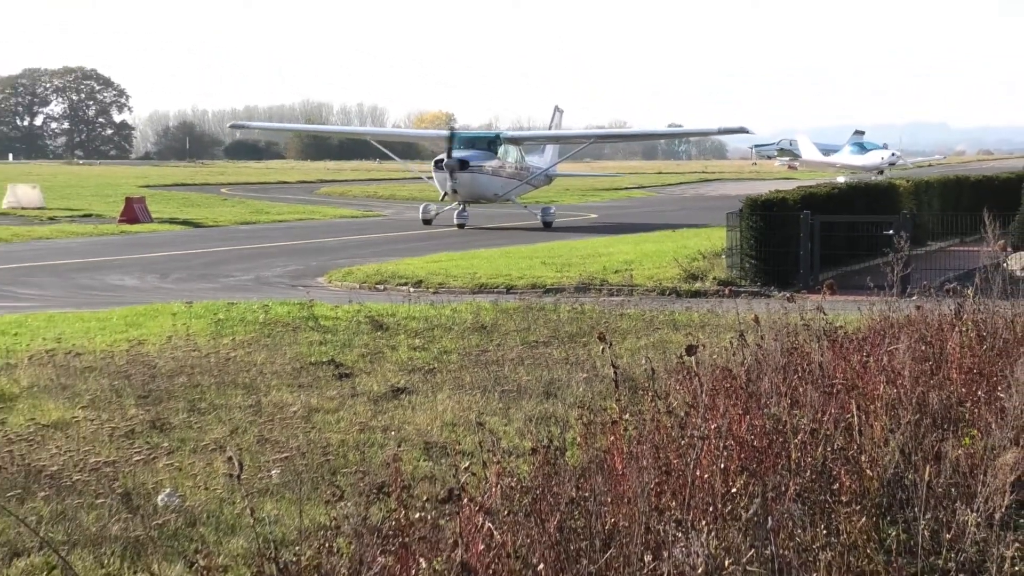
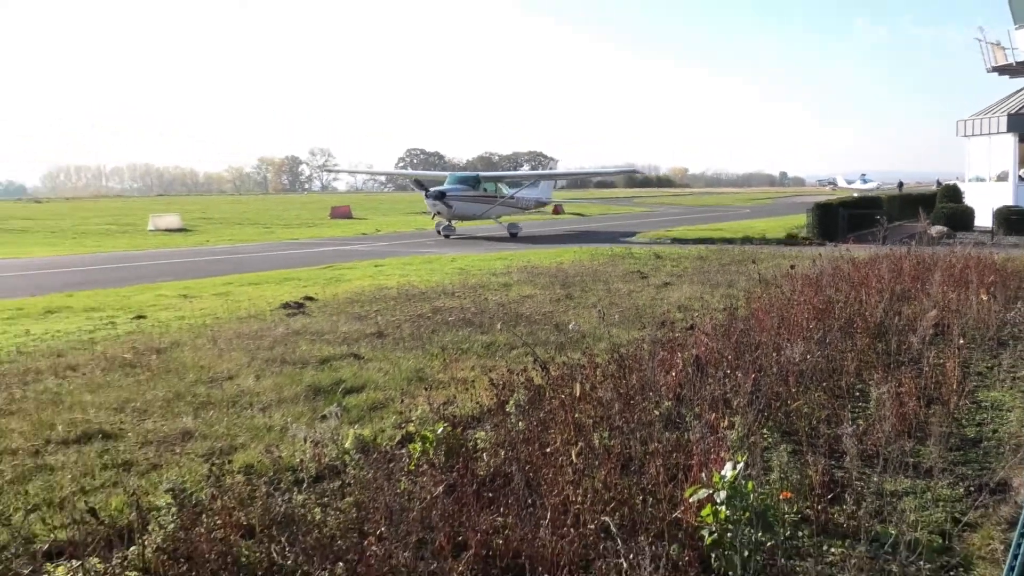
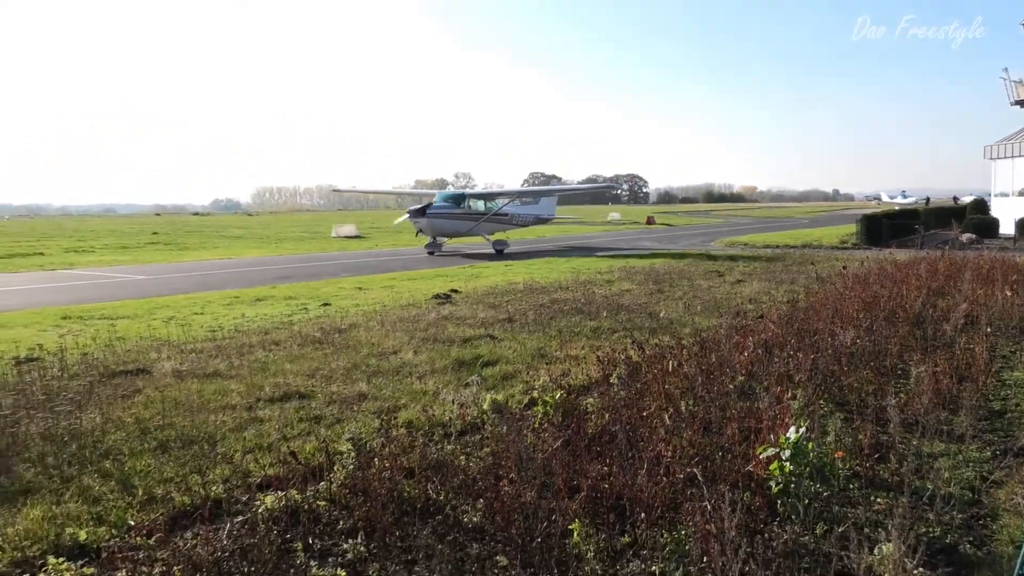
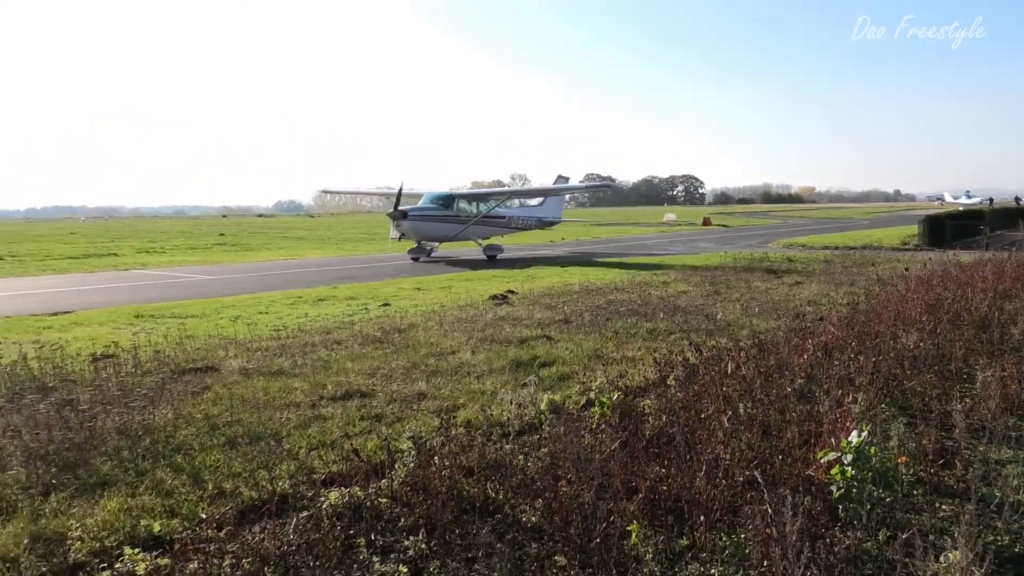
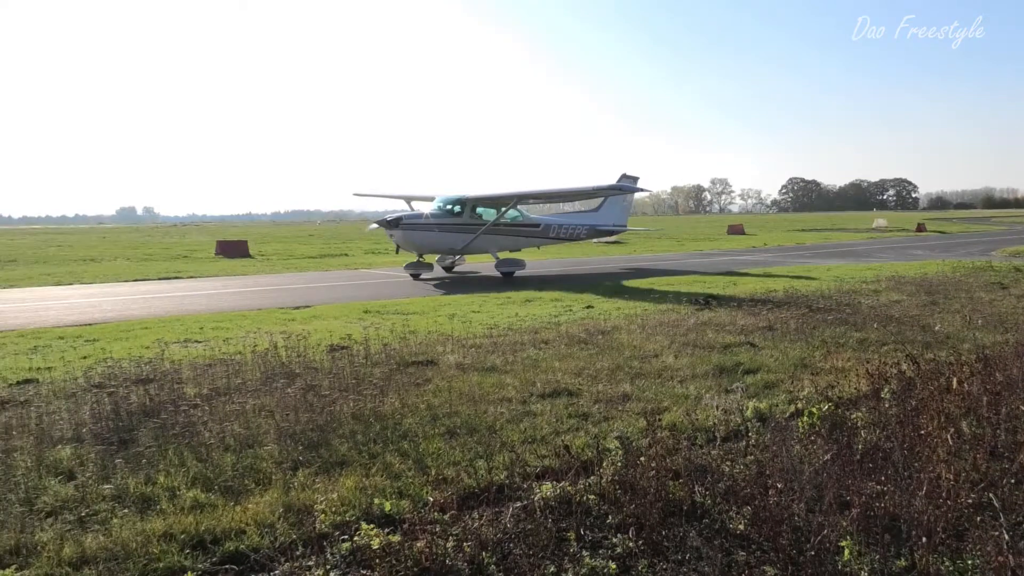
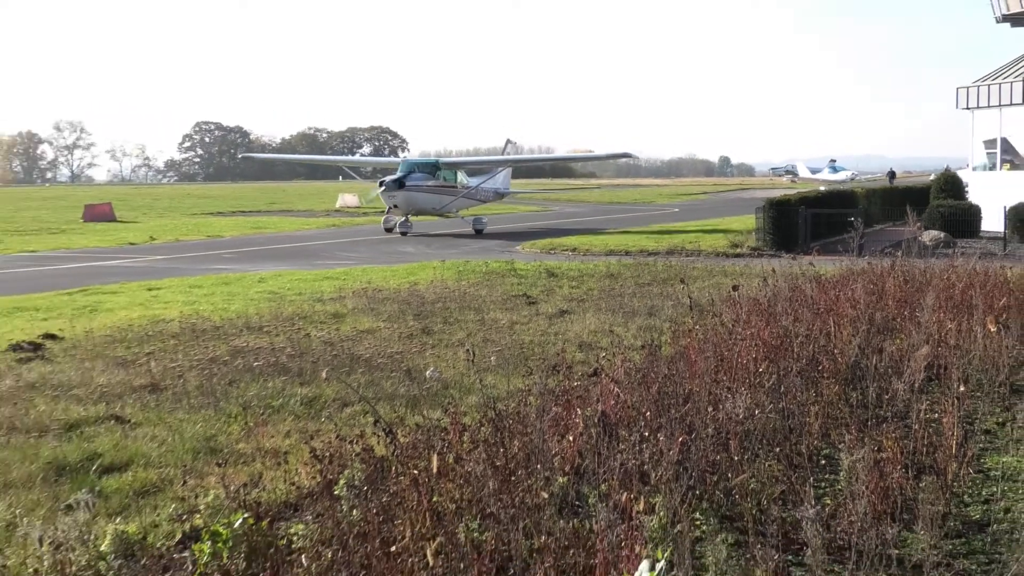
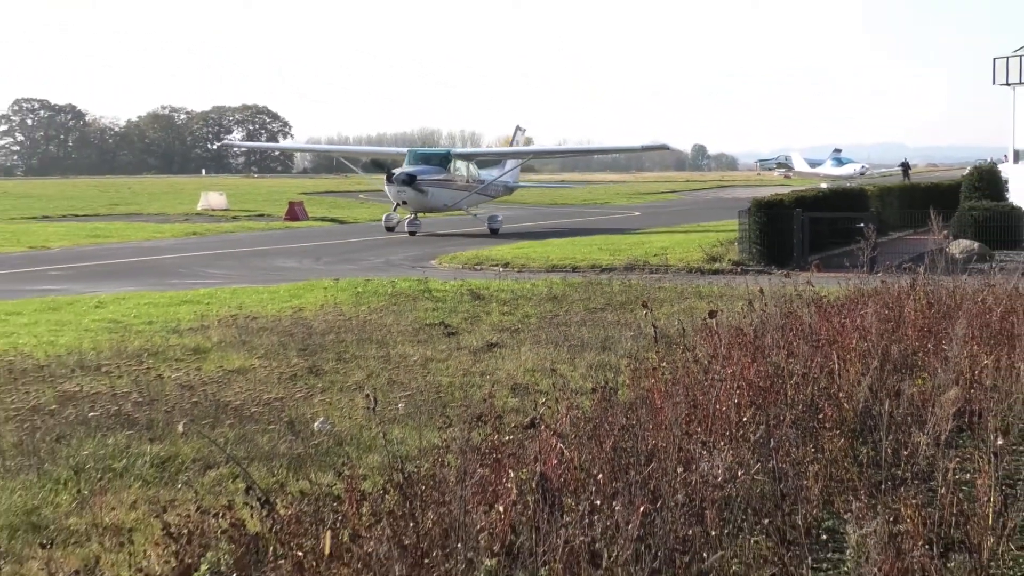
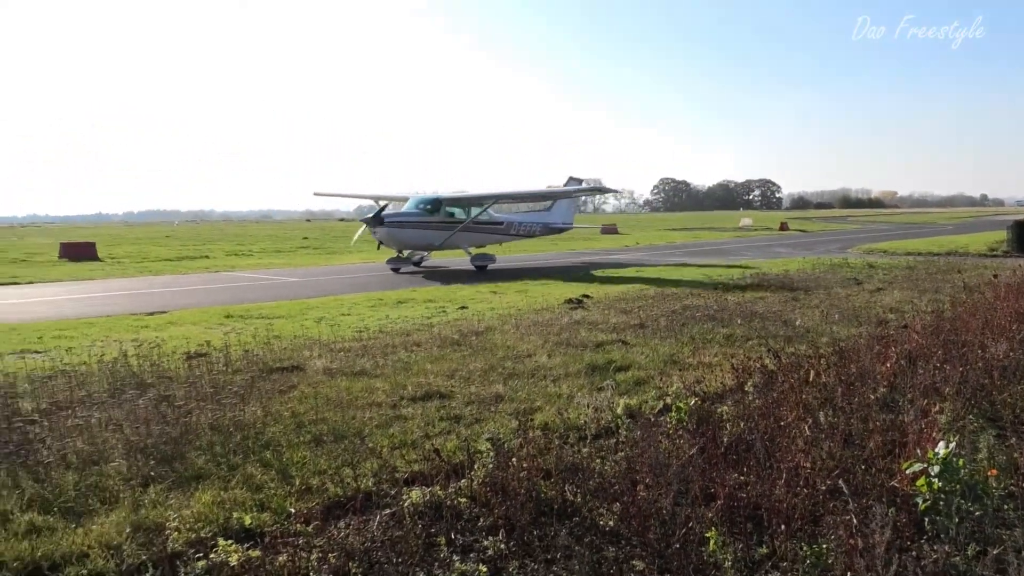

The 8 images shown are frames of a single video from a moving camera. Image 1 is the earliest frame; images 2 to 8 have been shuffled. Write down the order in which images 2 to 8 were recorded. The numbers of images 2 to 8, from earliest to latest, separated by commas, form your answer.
7, 6, 2, 3, 4, 8, 5
